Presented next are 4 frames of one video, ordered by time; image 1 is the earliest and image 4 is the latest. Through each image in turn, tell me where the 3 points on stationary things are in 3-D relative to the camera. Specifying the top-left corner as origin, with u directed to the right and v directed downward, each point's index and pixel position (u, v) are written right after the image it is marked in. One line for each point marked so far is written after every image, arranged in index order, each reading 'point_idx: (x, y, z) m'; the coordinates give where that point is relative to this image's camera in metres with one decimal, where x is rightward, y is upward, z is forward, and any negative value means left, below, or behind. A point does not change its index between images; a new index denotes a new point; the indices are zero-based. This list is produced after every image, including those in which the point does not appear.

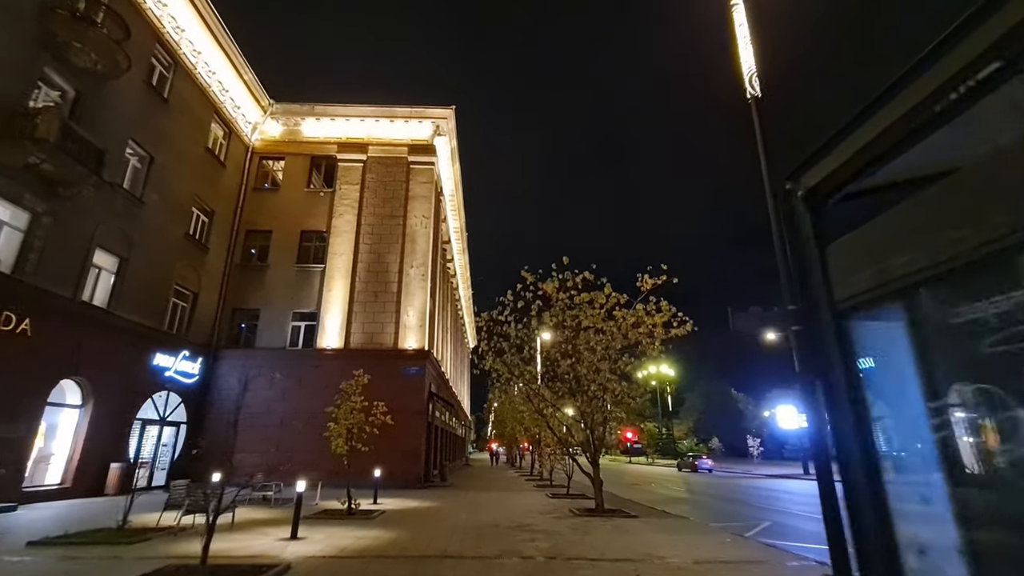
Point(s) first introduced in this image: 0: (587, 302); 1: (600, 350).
0: (+2.4, -0.5, +15.9) m
1: (+2.8, -2.0, +15.7) m
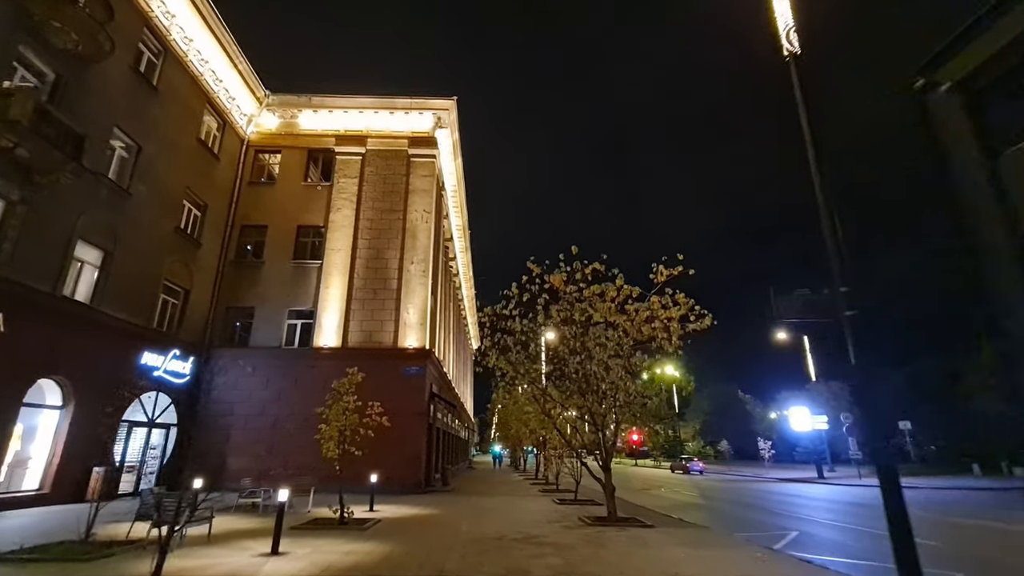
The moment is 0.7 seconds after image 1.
0: (+2.6, -0.2, +14.9) m
1: (+2.9, -1.7, +14.6) m
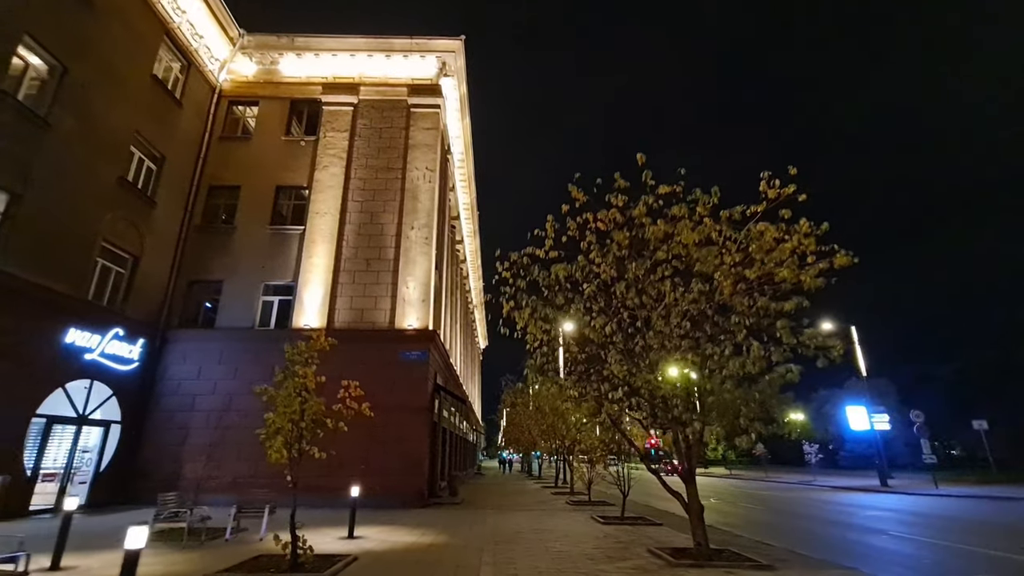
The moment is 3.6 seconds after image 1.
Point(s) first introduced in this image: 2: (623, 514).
0: (+3.3, +1.2, +10.4) m
1: (+3.7, -0.3, +10.1) m
2: (+3.5, -7.1, +15.6) m
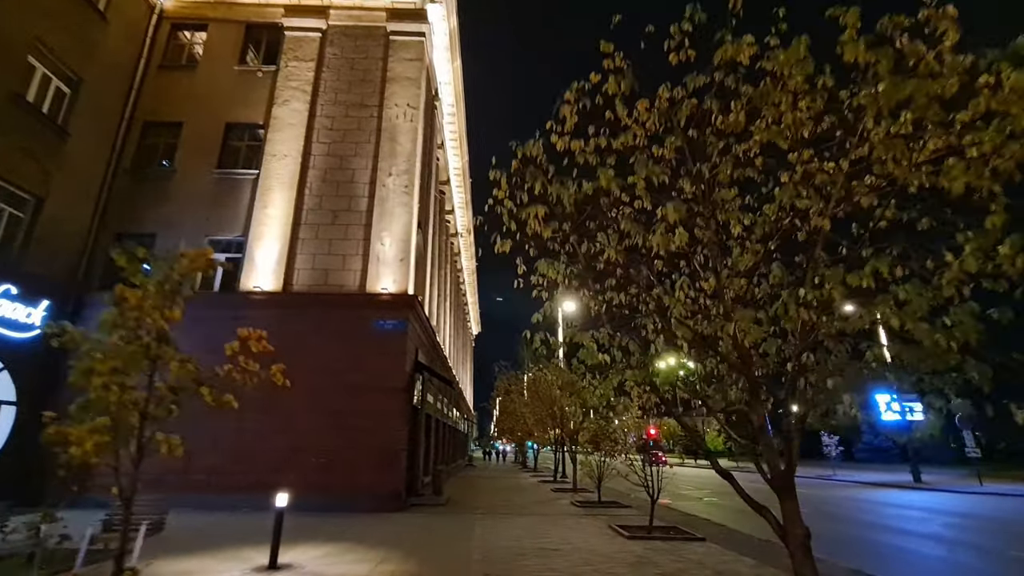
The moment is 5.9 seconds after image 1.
0: (+3.4, +2.5, +6.8) m
1: (+3.7, +1.0, +6.6) m
2: (+3.4, -5.7, +12.1) m
